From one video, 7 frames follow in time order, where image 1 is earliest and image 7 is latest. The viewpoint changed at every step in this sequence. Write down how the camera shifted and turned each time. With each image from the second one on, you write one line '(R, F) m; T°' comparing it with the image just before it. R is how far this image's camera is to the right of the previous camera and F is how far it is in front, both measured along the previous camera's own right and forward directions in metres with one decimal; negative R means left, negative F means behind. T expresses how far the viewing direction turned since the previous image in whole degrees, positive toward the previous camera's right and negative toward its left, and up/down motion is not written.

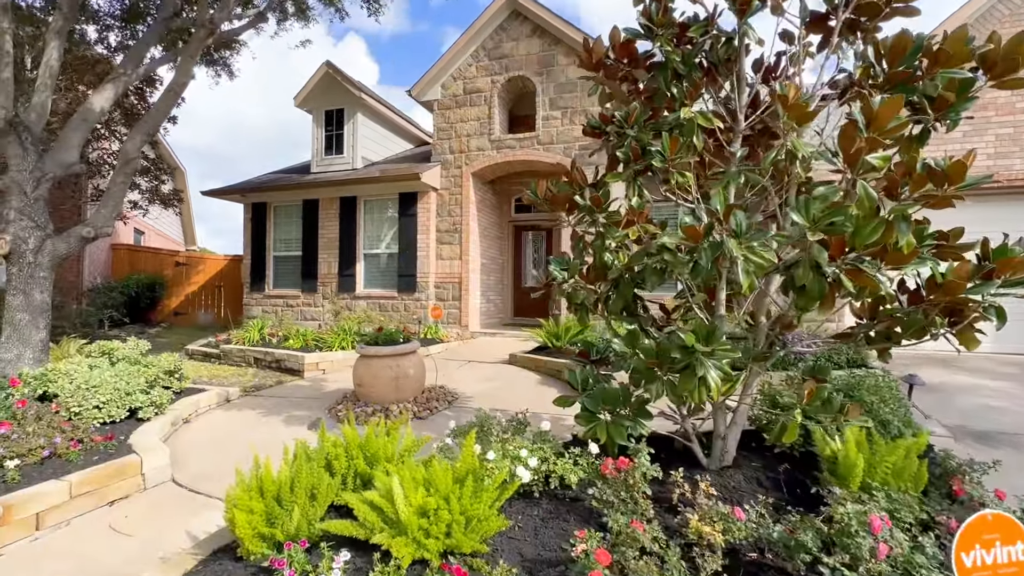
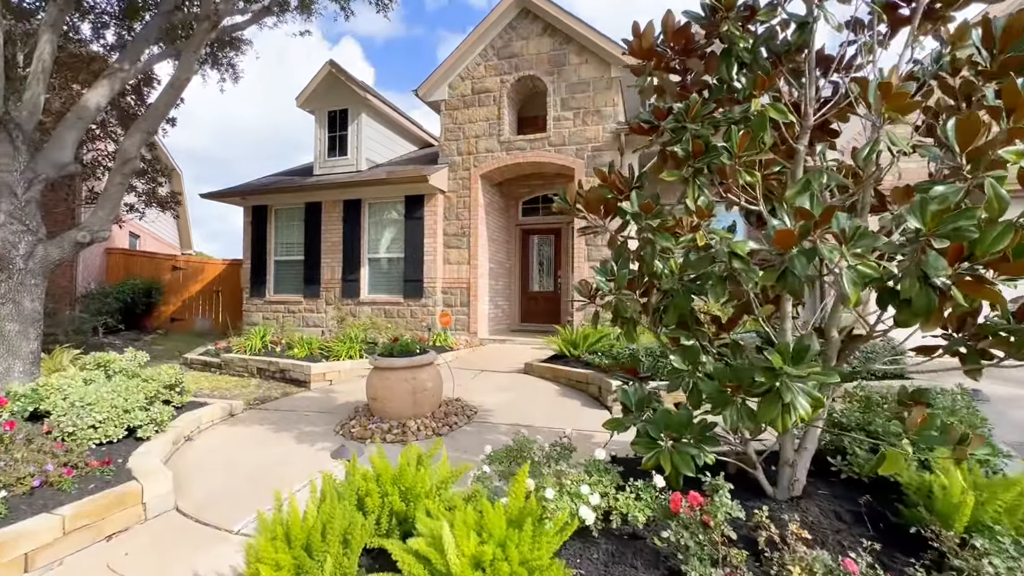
(-0.3, +0.3) m; 0°
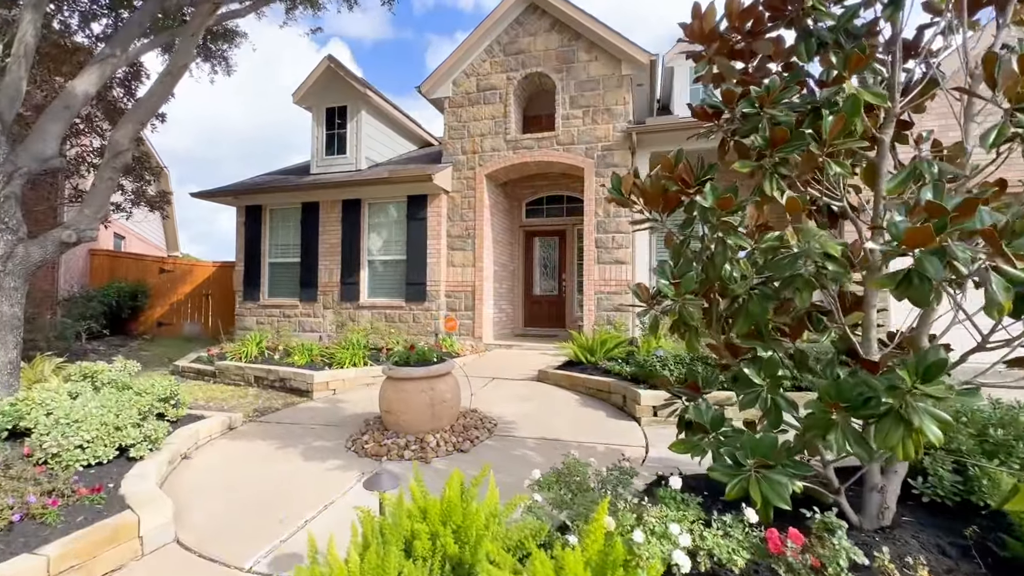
(-0.4, +0.3) m; +1°
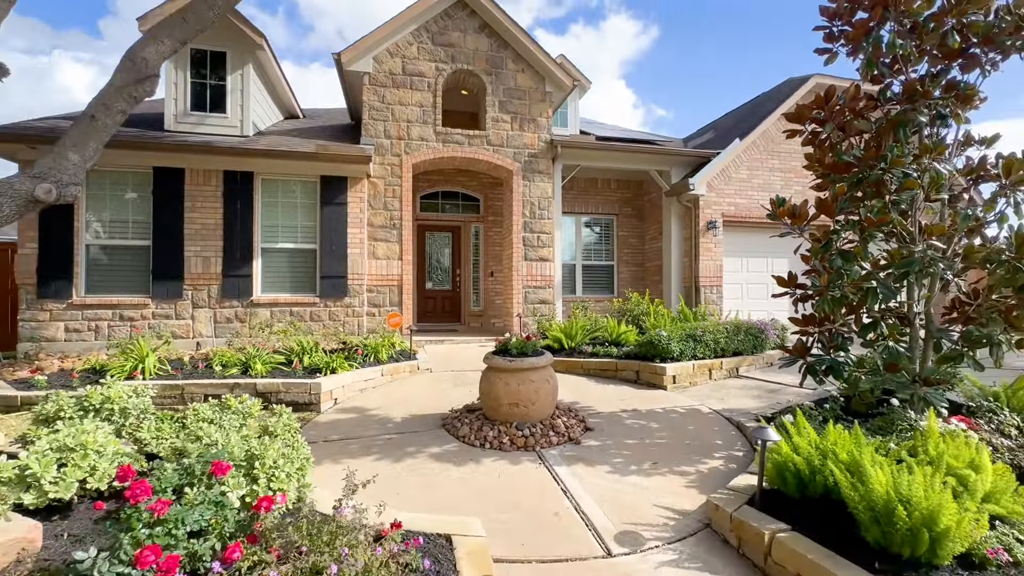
(-3.5, +0.7) m; +30°
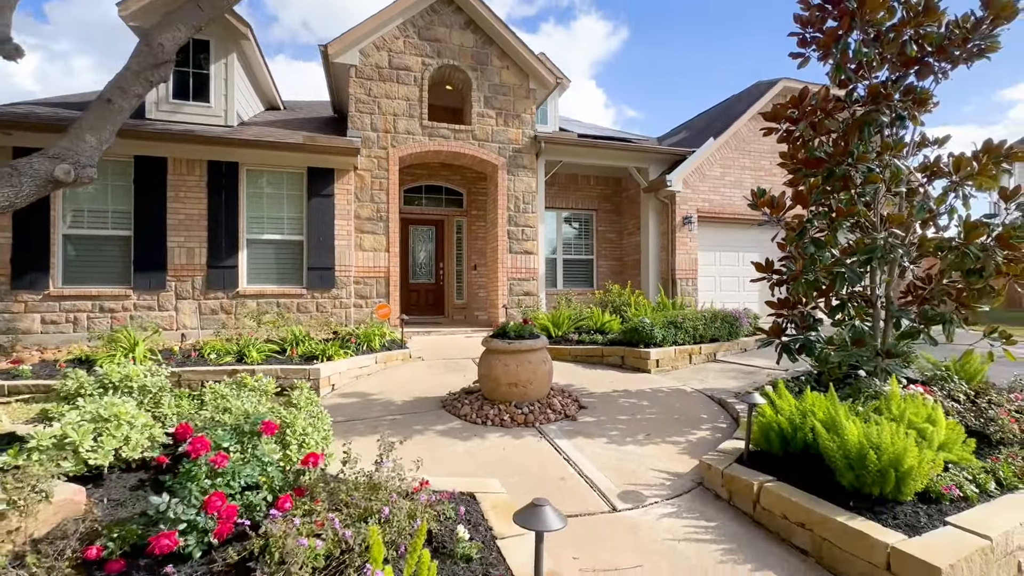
(-0.3, -0.2) m; +3°
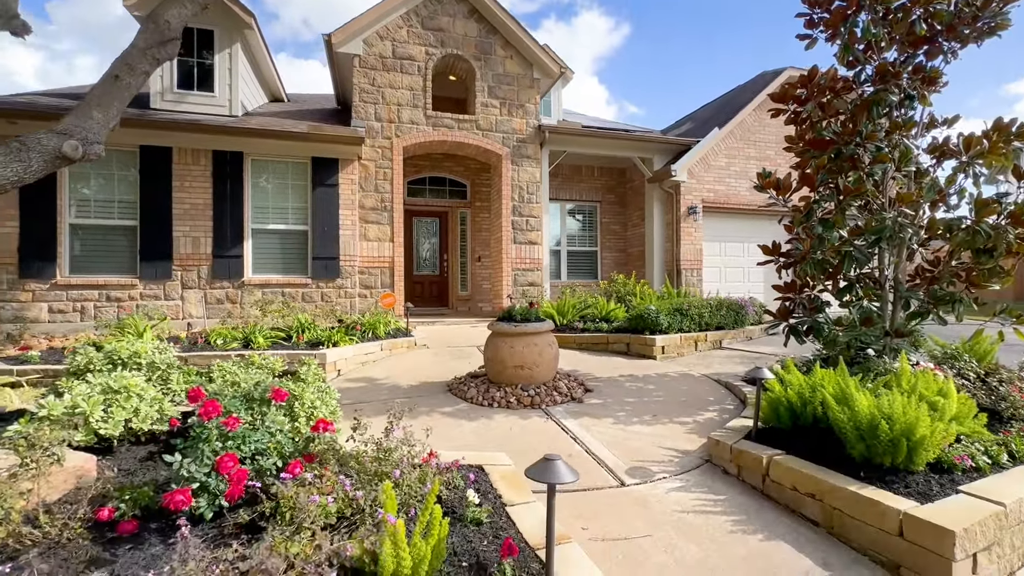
(0.0, 0.0) m; 0°
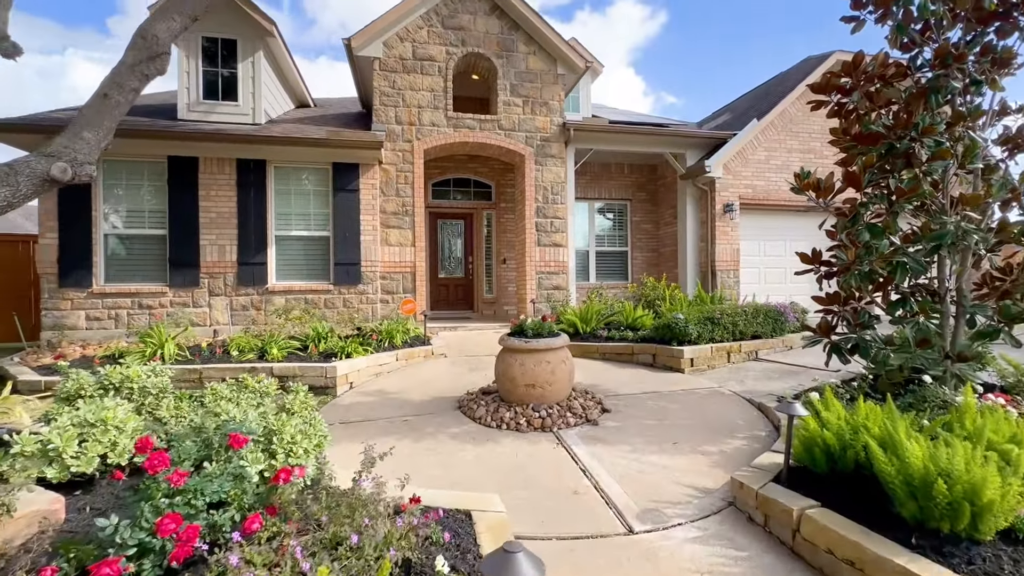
(+0.2, +0.3) m; -4°
